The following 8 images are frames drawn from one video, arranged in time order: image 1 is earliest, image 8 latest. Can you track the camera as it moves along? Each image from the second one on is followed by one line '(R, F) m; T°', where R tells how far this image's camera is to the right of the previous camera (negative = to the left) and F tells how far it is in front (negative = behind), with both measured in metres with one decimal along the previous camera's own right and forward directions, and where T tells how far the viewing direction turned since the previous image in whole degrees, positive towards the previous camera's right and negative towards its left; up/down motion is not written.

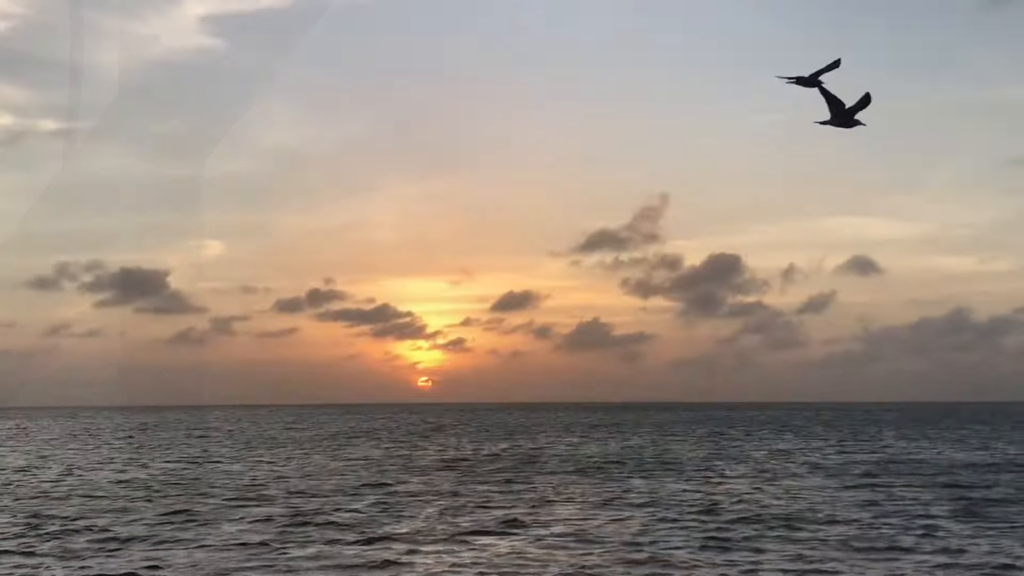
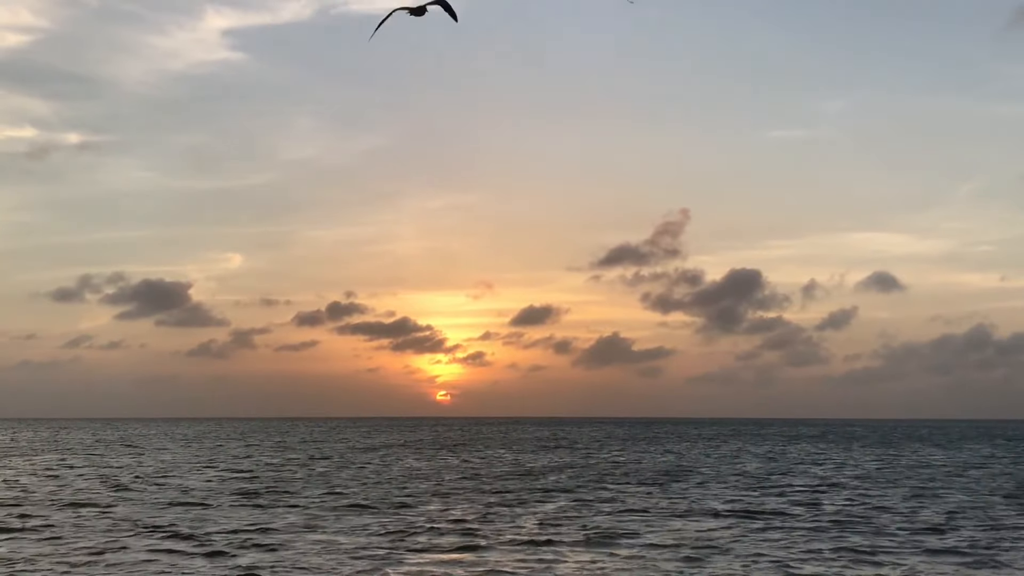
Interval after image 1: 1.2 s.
(-1.9, -0.2) m; -1°
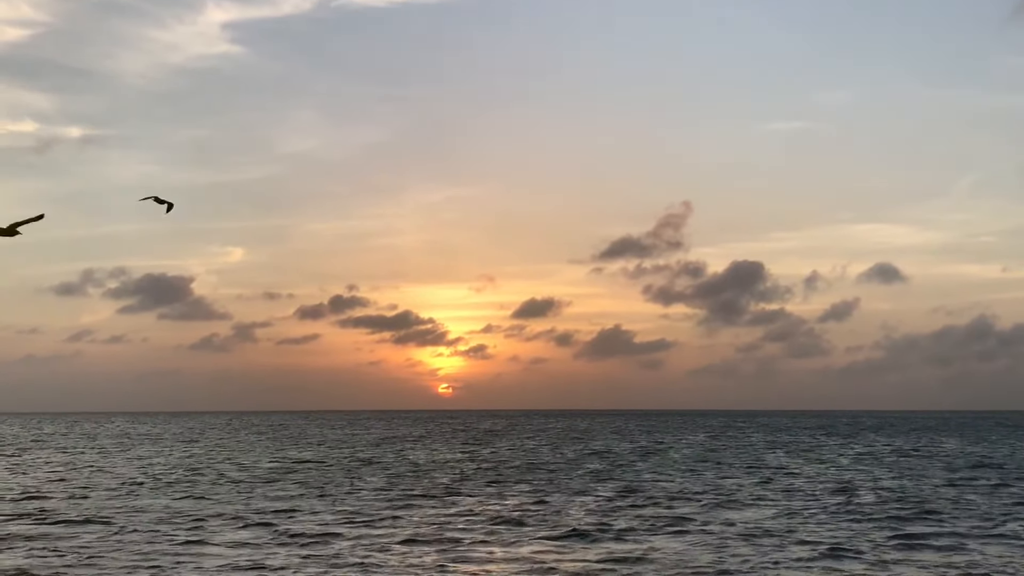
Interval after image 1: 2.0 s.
(-1.3, -0.3) m; 0°
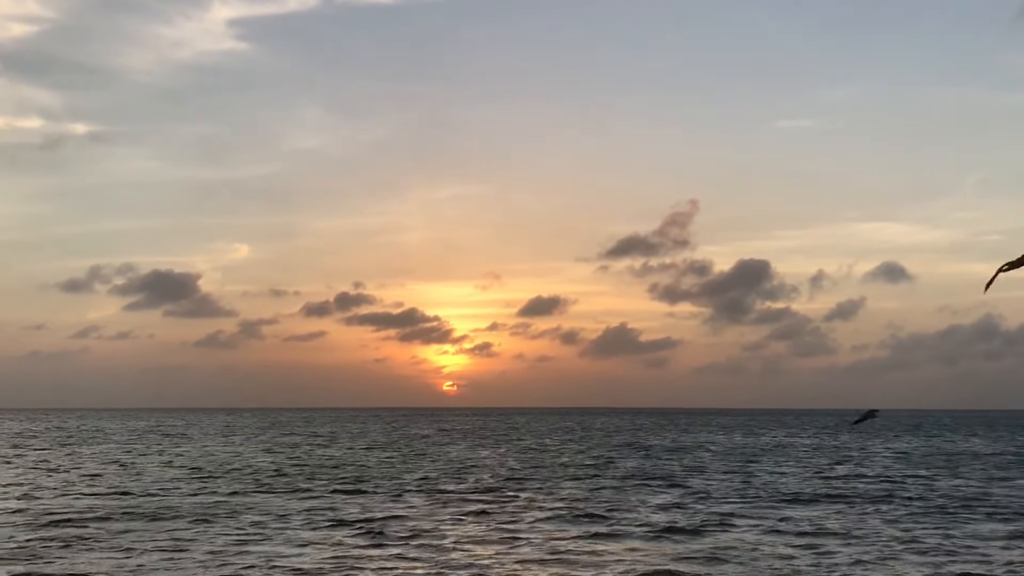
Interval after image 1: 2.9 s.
(-1.5, -0.3) m; 0°
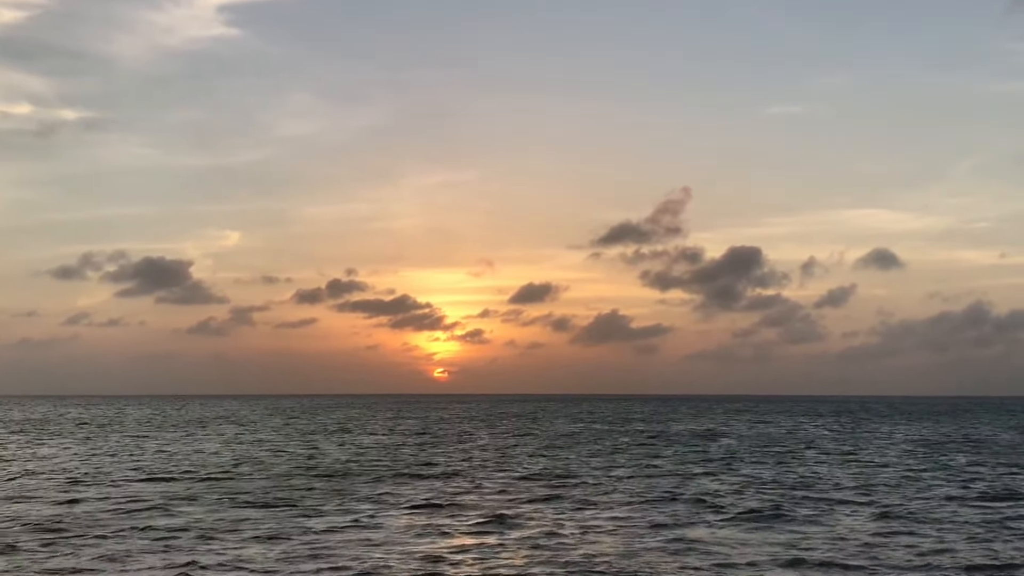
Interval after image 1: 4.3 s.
(-2.0, -0.8) m; +1°
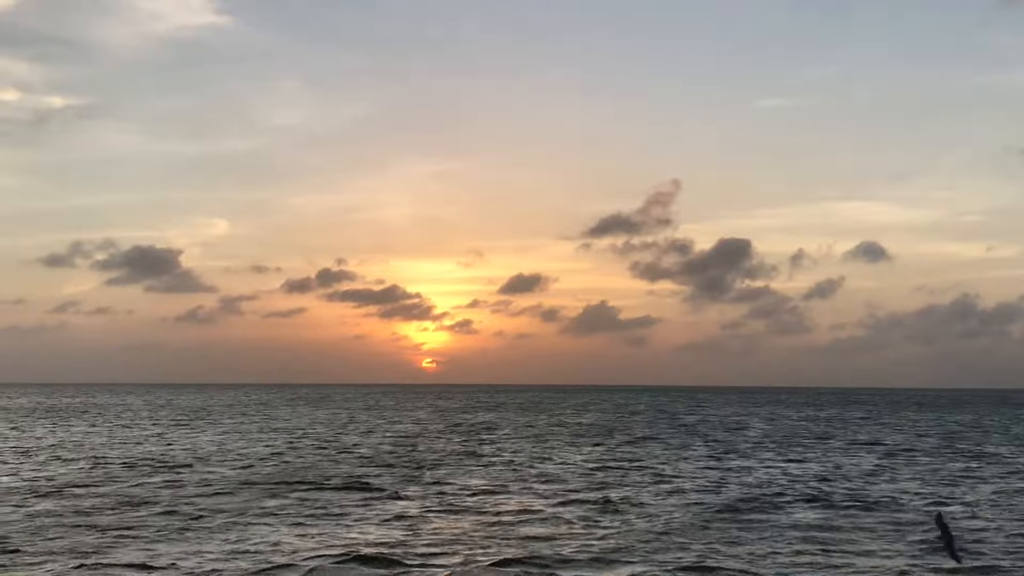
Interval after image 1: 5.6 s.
(-2.8, -0.4) m; +1°
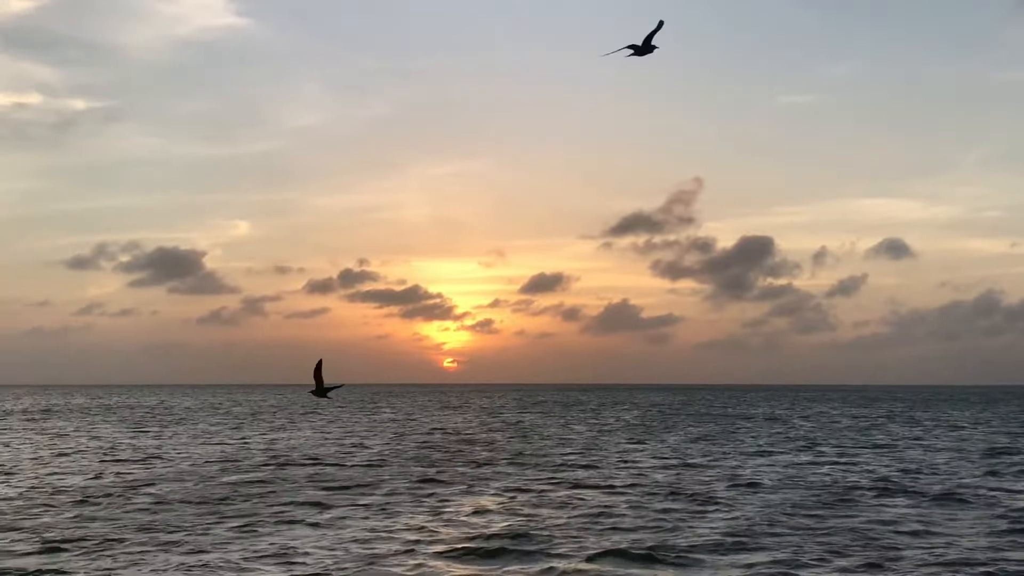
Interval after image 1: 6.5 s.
(-2.6, -1.1) m; -1°
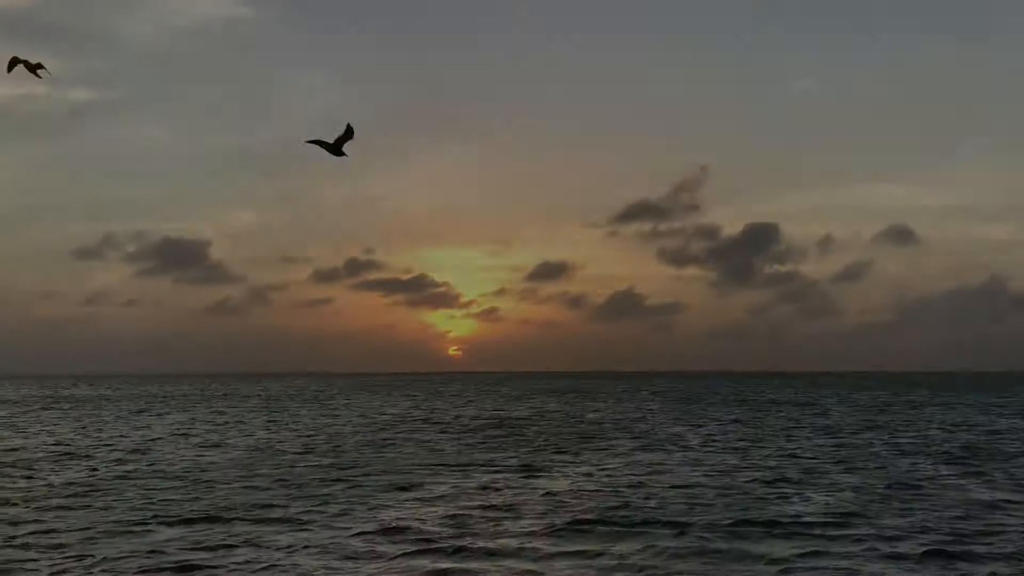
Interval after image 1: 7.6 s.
(-3.1, -0.7) m; 0°
